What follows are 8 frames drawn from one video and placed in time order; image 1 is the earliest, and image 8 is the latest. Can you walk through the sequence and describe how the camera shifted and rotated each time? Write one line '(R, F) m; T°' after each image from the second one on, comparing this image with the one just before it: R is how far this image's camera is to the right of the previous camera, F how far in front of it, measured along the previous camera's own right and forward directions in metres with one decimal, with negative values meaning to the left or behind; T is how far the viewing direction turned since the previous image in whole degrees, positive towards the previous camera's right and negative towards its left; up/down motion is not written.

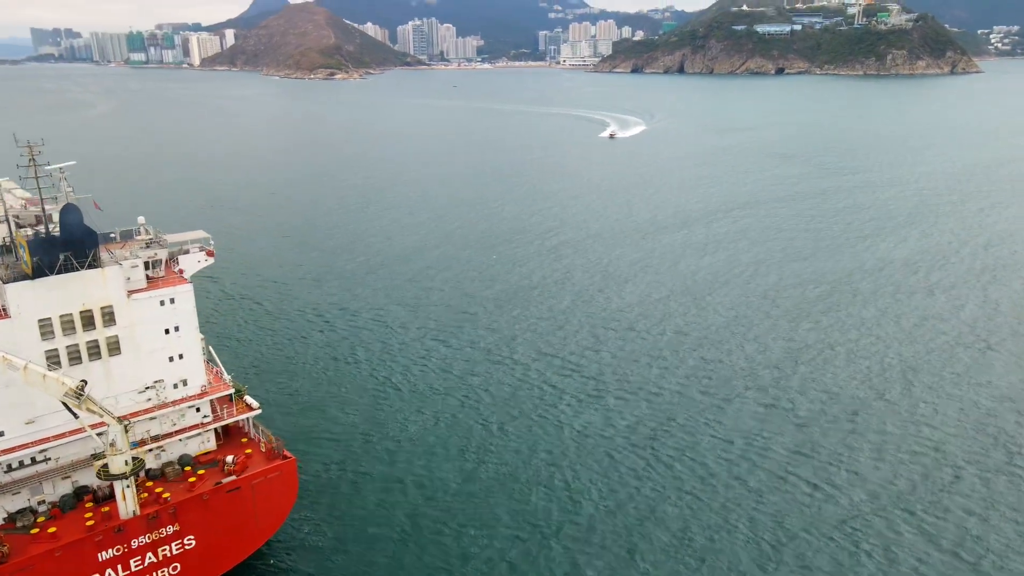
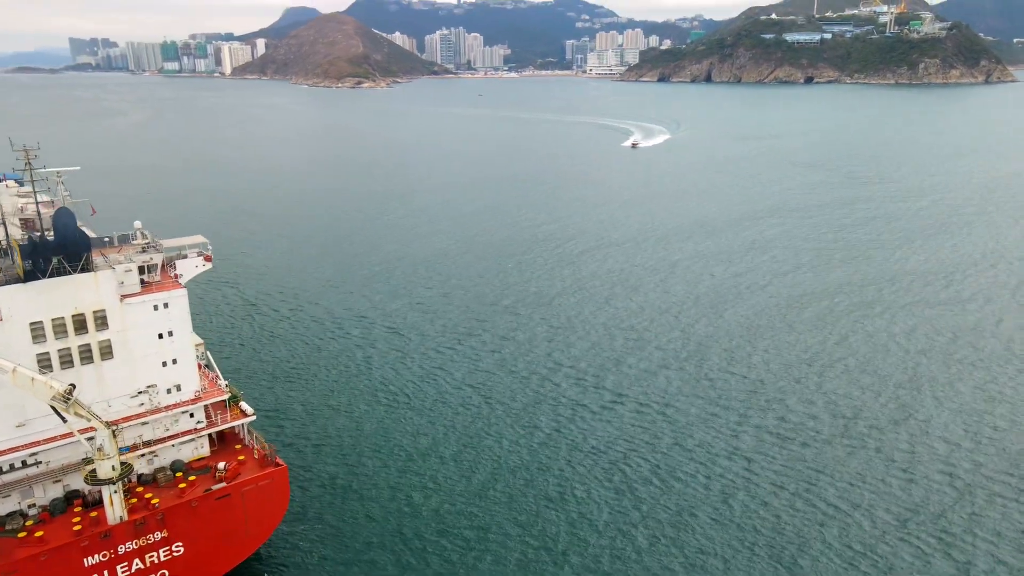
(+0.5, +0.3) m; -2°
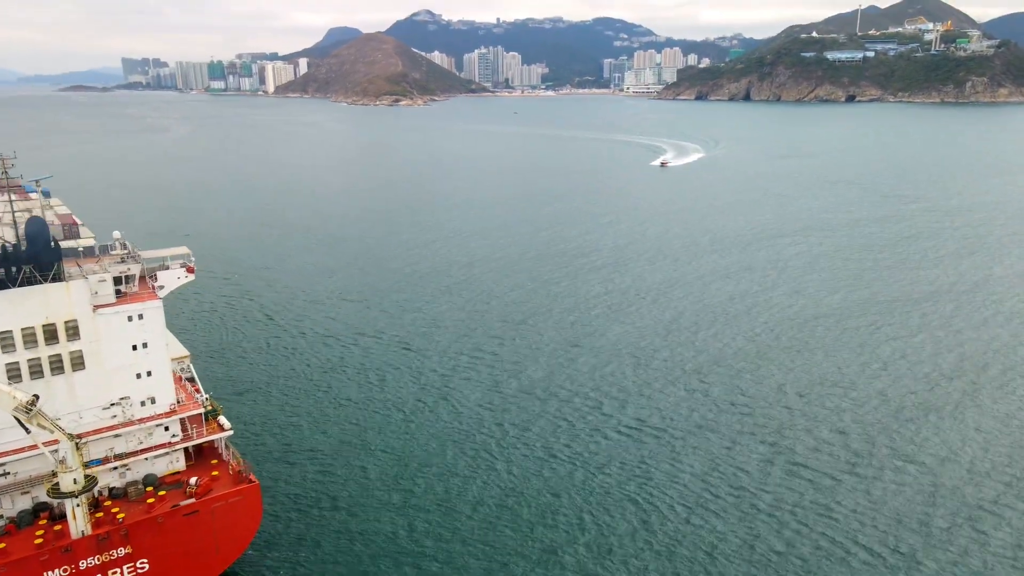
(+1.0, +0.5) m; -3°
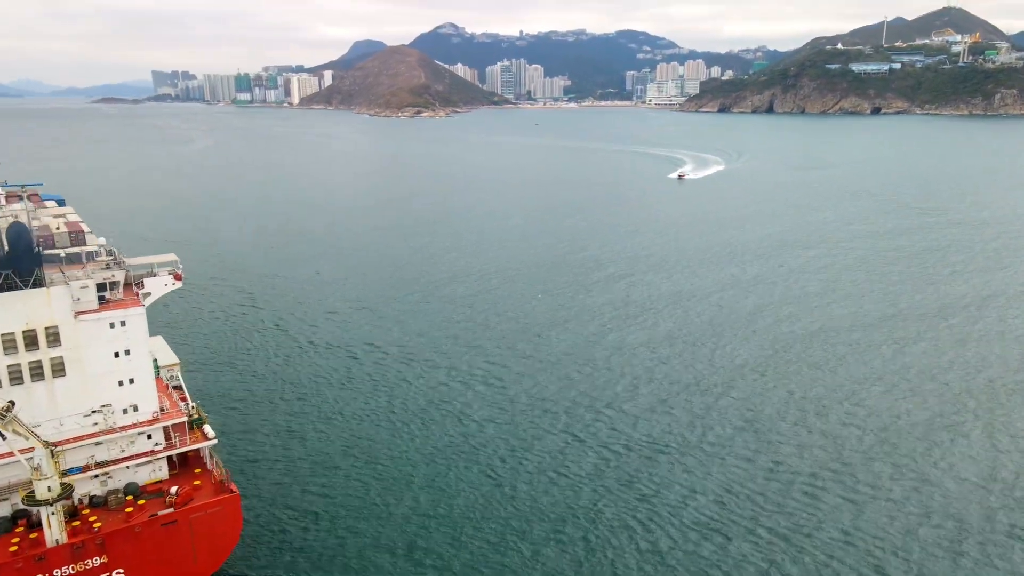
(+0.7, +0.3) m; -2°
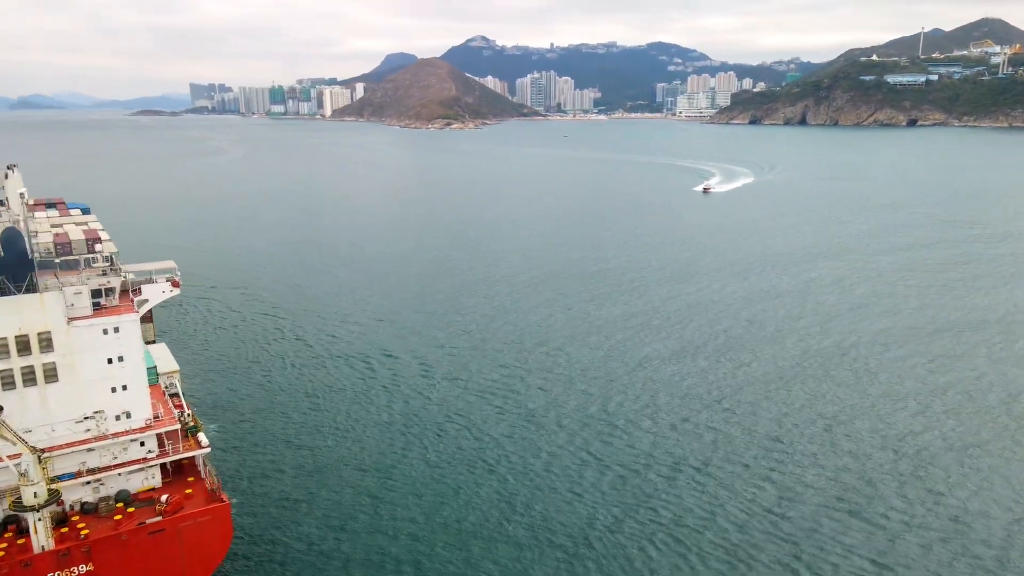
(+0.6, +0.3) m; -2°
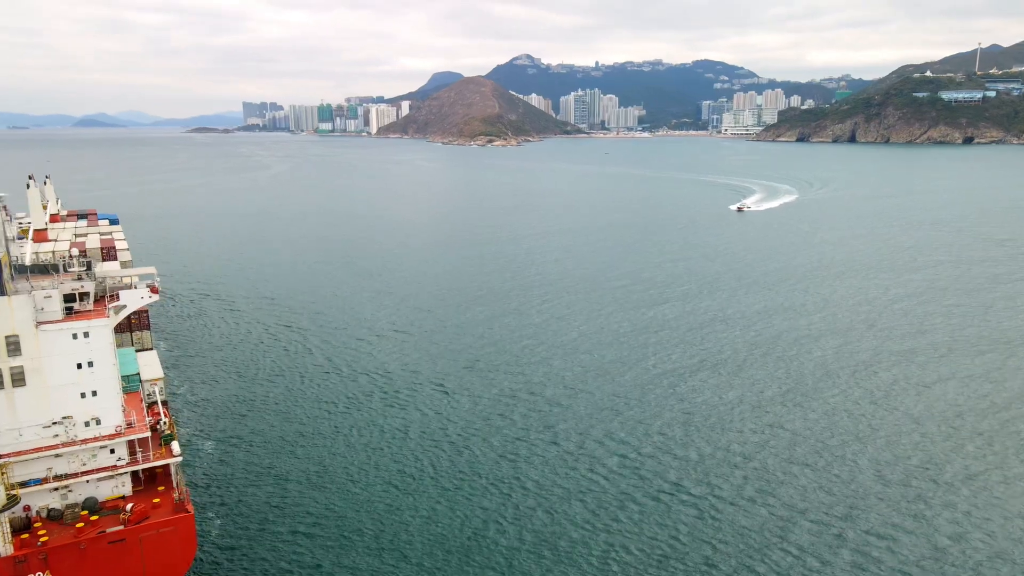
(+1.3, +0.6) m; -3°
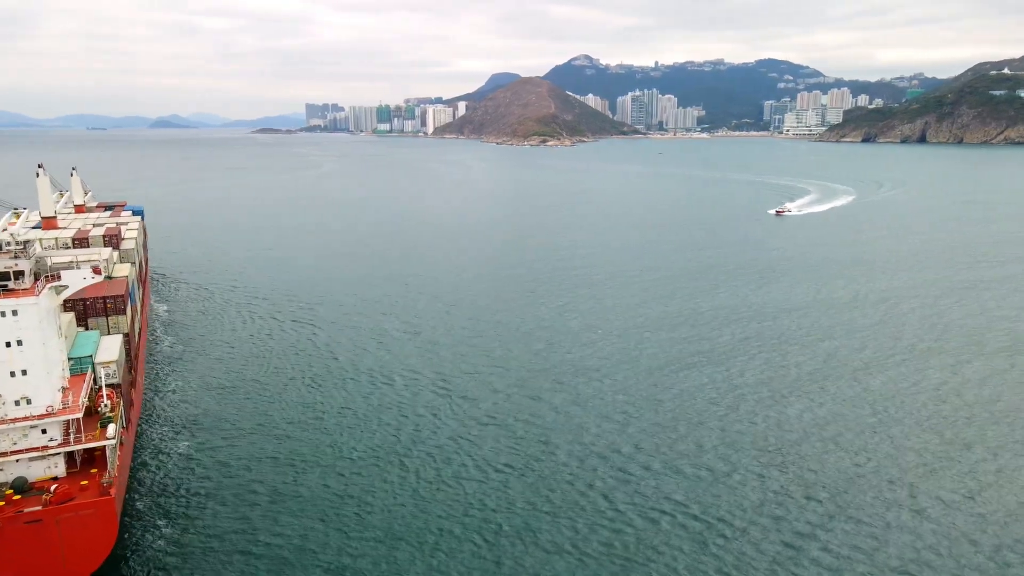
(+2.3, +0.8) m; -4°
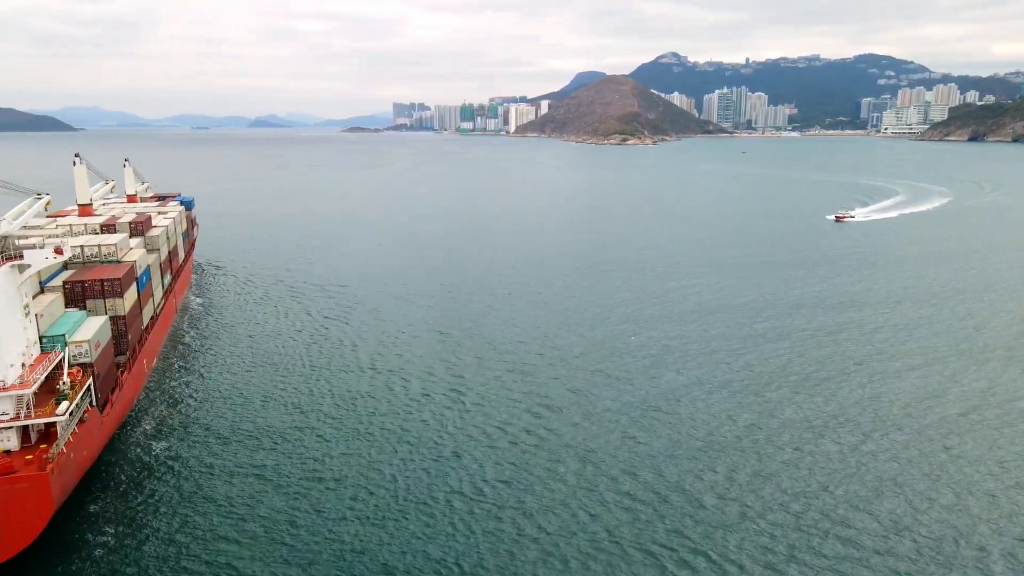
(+2.7, +0.8) m; -6°
